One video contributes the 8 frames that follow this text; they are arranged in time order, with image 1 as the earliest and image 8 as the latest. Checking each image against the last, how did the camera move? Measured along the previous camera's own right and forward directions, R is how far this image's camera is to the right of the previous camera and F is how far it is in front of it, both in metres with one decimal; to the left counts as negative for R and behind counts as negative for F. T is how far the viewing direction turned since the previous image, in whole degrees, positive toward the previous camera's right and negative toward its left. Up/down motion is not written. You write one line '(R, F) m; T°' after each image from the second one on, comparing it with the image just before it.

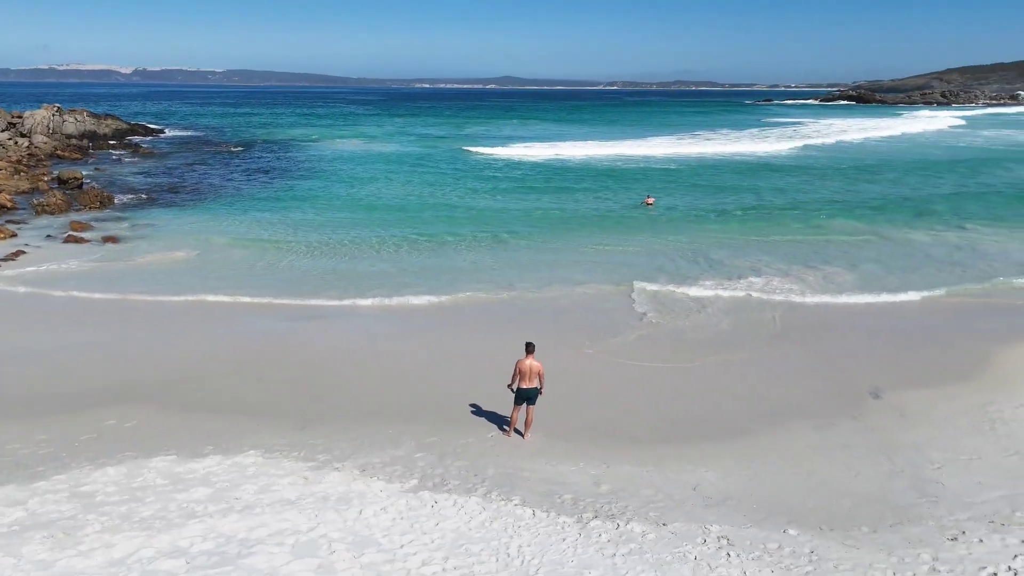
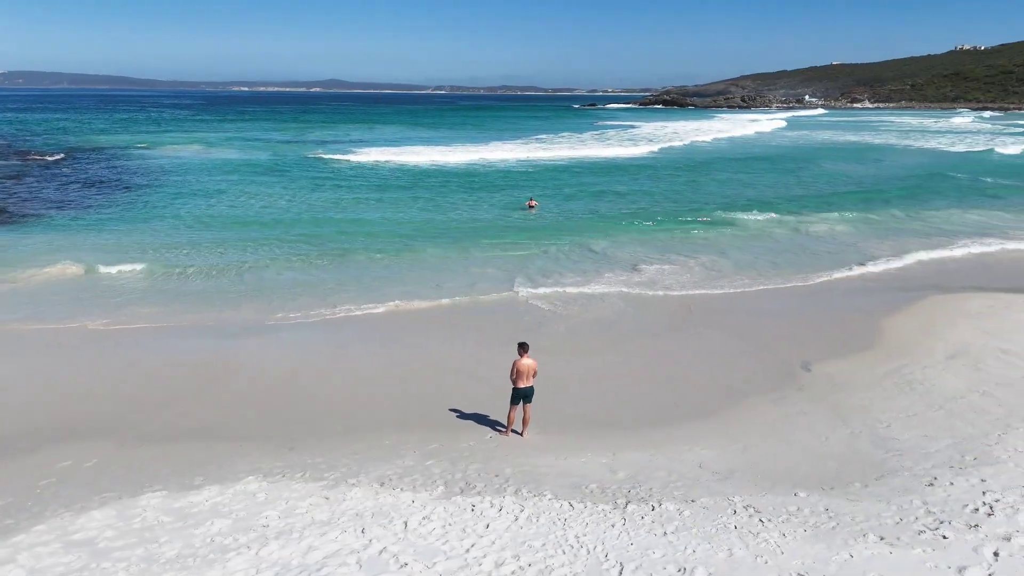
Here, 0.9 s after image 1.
(-1.3, 0.0) m; +12°
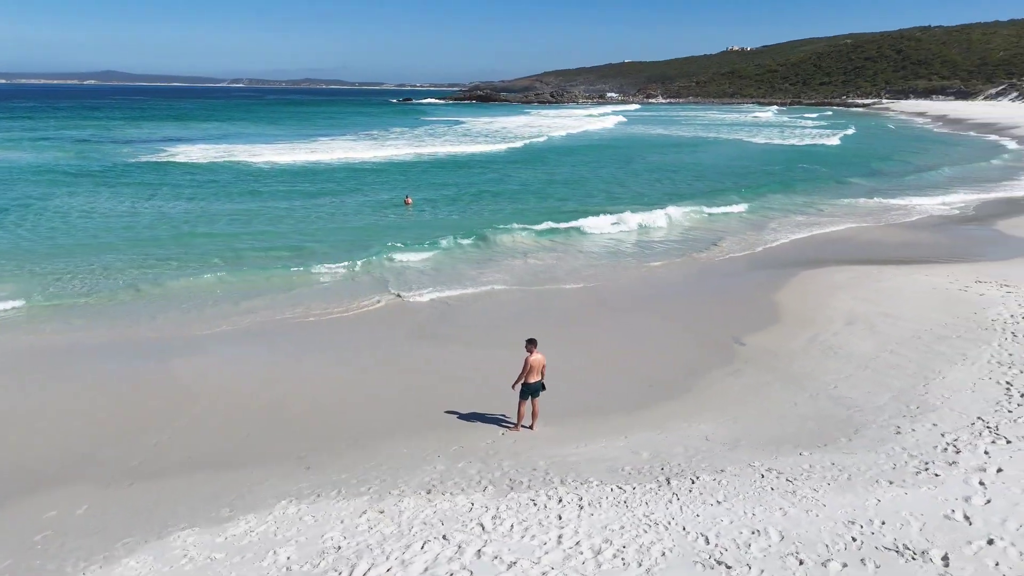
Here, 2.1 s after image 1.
(-1.6, +0.1) m; +13°
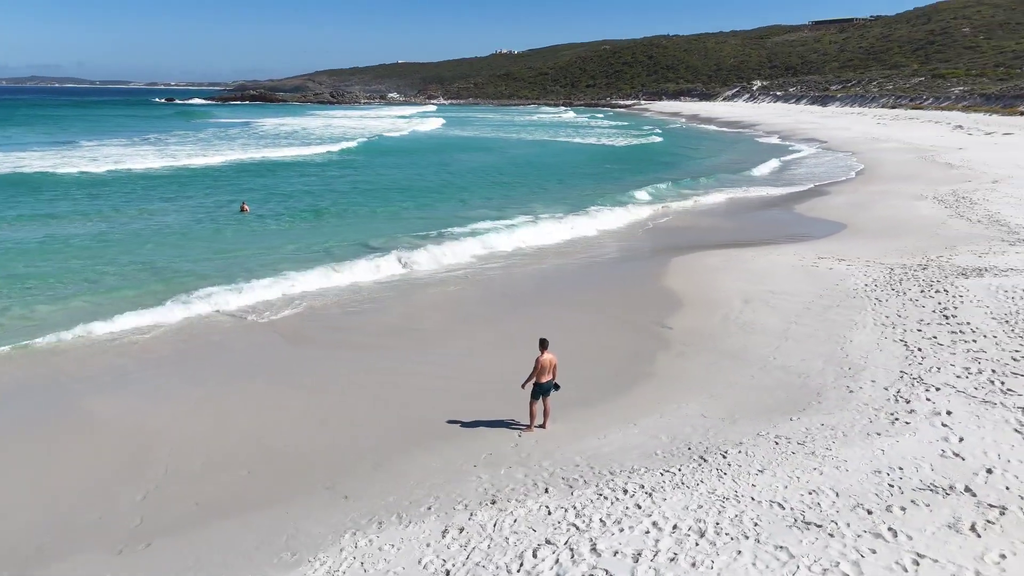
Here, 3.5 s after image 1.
(-1.8, +0.3) m; +16°
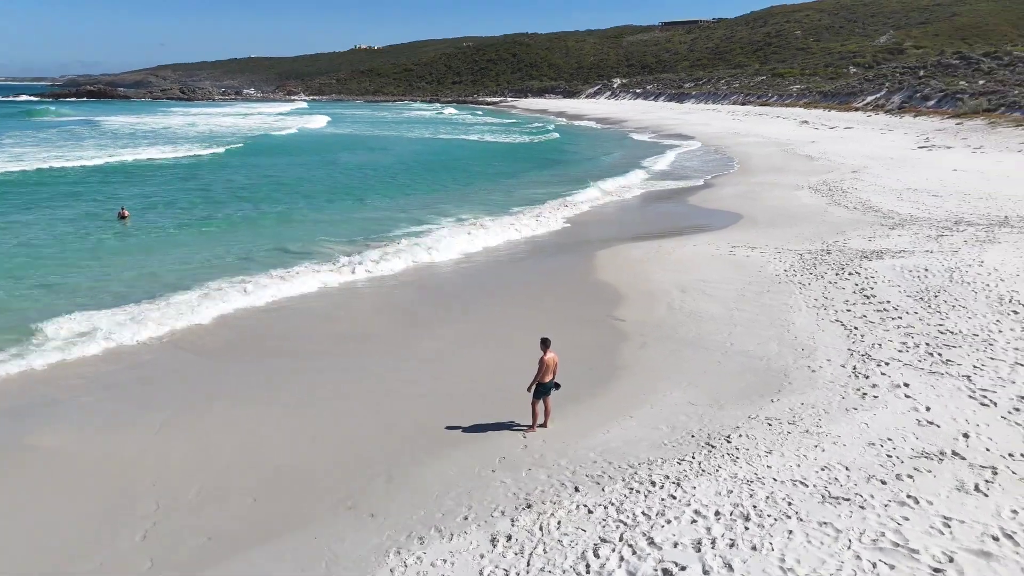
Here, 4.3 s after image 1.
(-1.1, +0.2) m; +10°
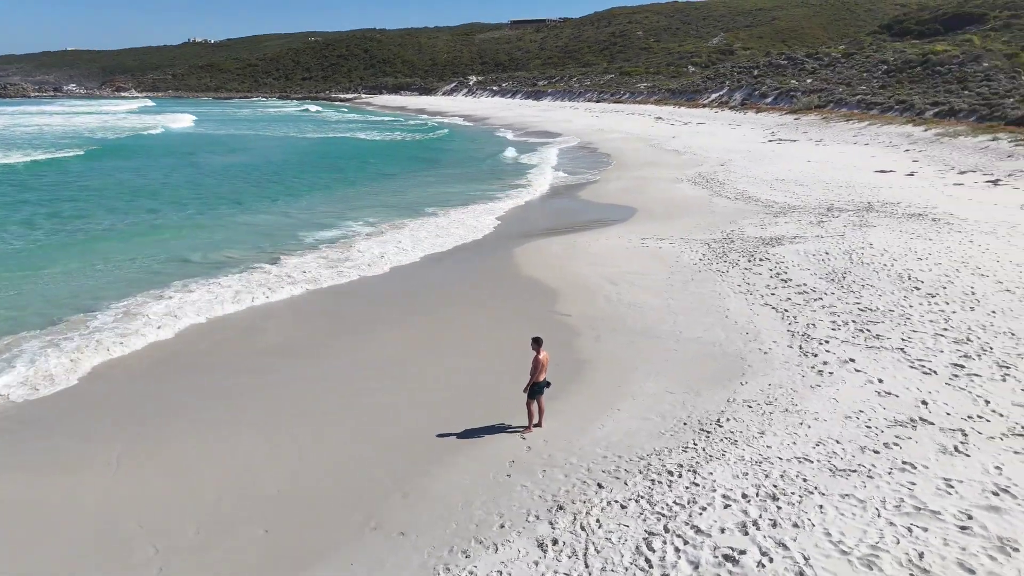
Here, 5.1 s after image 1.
(-1.1, +0.2) m; +10°
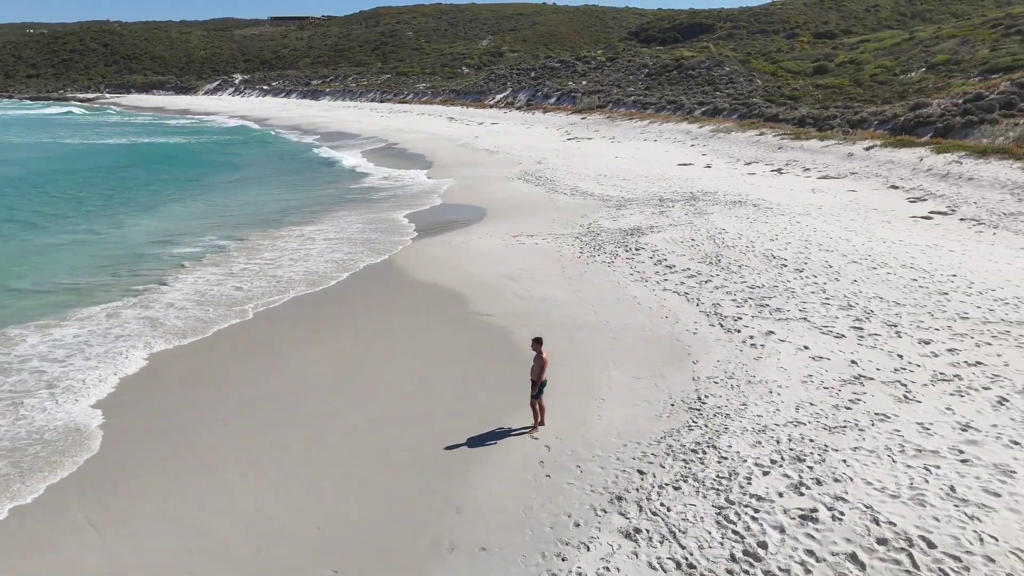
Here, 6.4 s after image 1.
(-1.8, +0.3) m; +16°
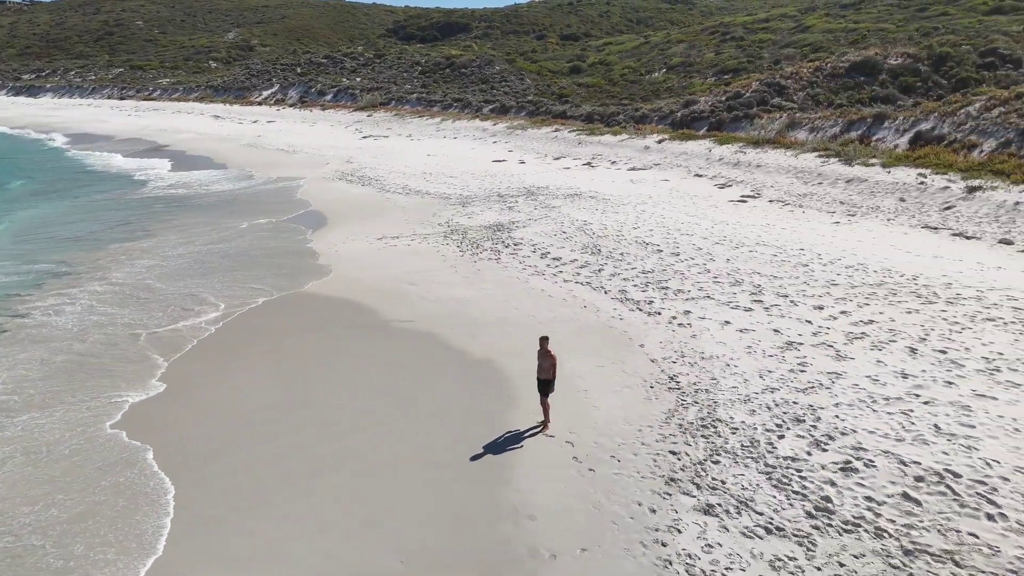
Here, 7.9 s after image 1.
(-1.9, +0.4) m; +17°
